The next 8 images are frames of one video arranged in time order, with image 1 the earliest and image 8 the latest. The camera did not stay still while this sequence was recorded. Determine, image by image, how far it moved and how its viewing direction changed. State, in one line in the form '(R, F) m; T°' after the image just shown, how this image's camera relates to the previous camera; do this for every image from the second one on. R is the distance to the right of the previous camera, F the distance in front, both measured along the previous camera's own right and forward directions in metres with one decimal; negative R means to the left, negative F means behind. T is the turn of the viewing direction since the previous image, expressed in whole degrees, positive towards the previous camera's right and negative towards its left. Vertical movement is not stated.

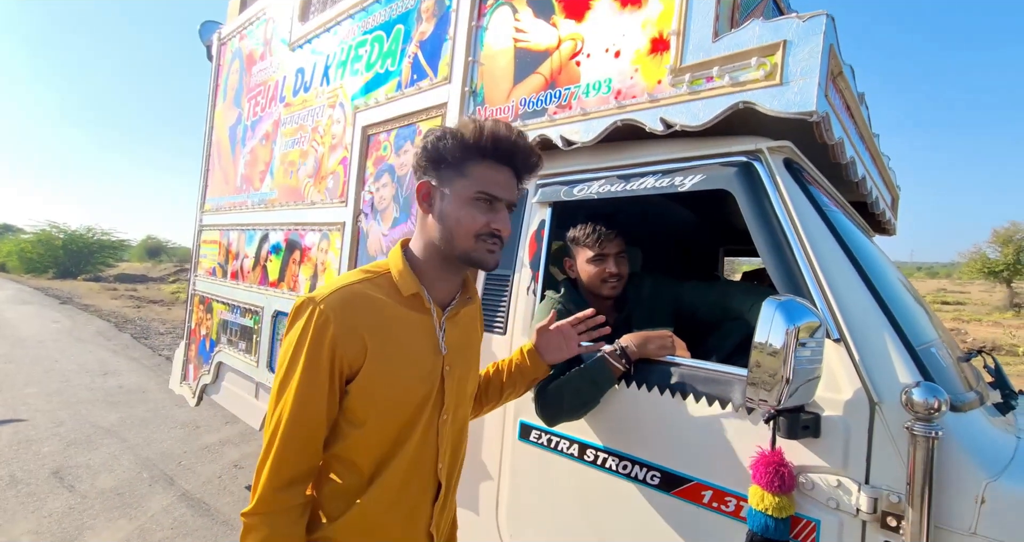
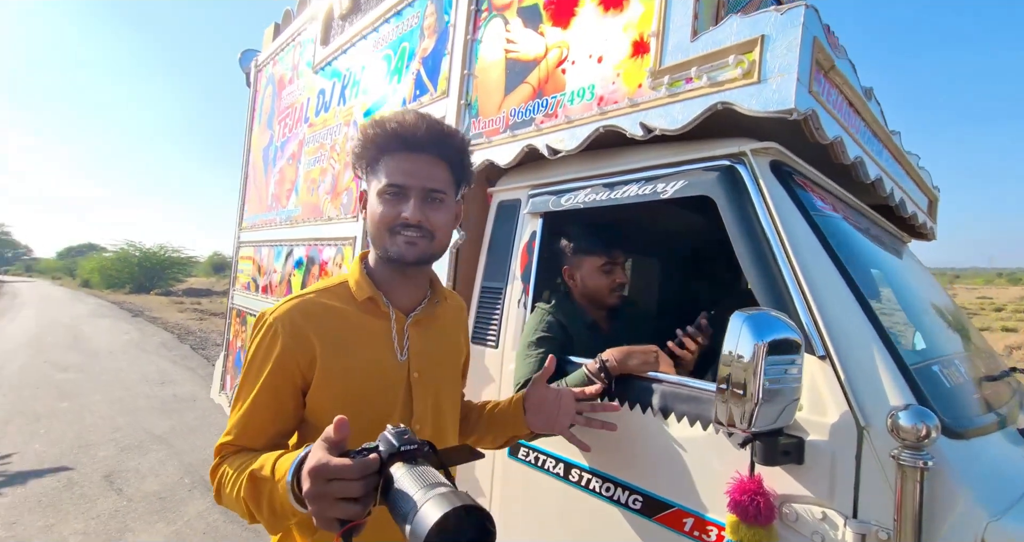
(+0.3, 0.0) m; -5°
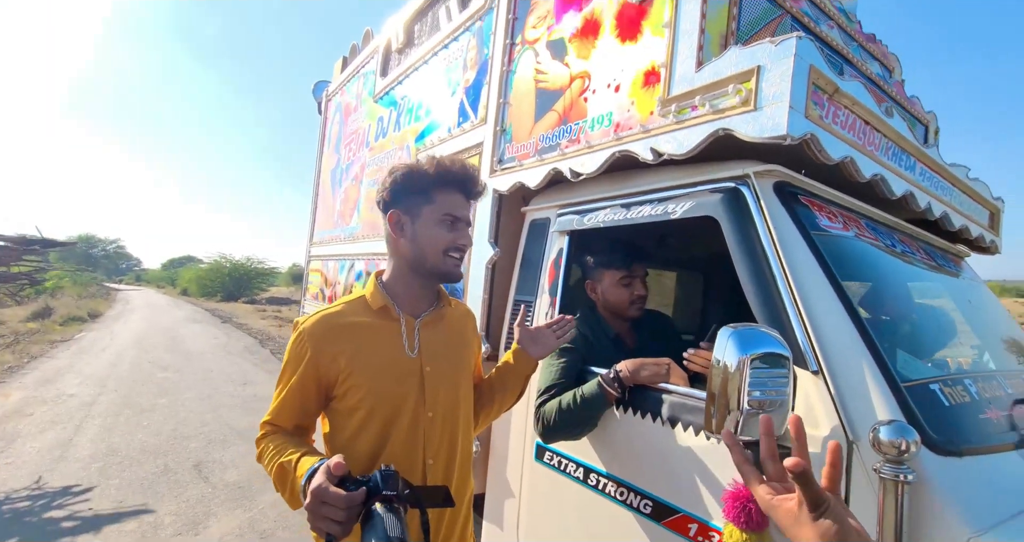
(+0.2, -0.2) m; -7°
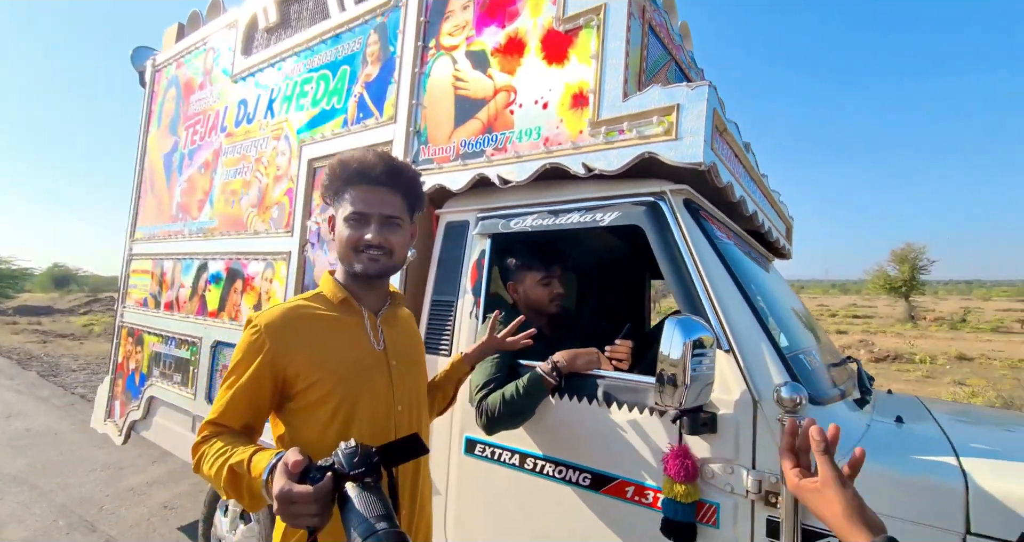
(-0.5, 0.0) m; +19°
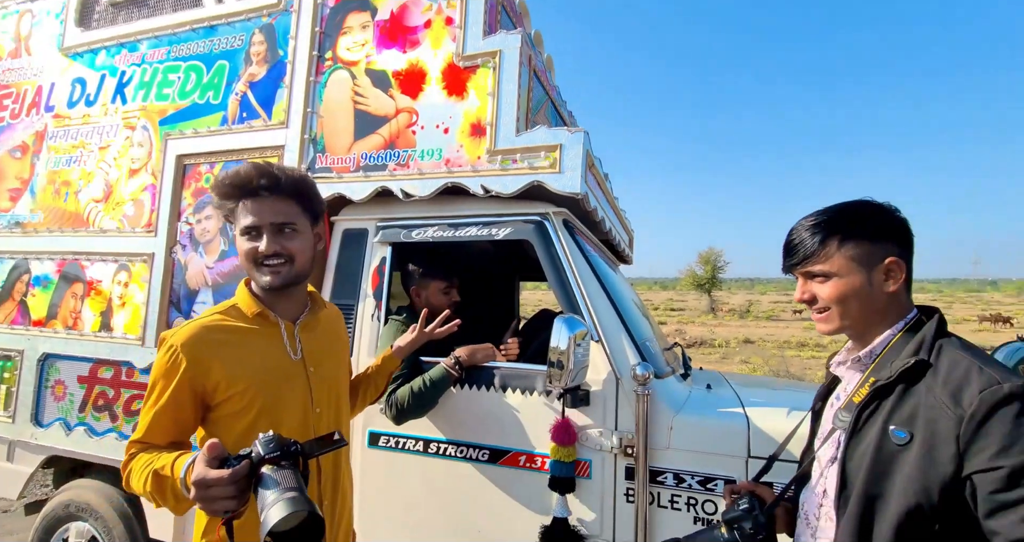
(-0.3, -0.3) m; +17°
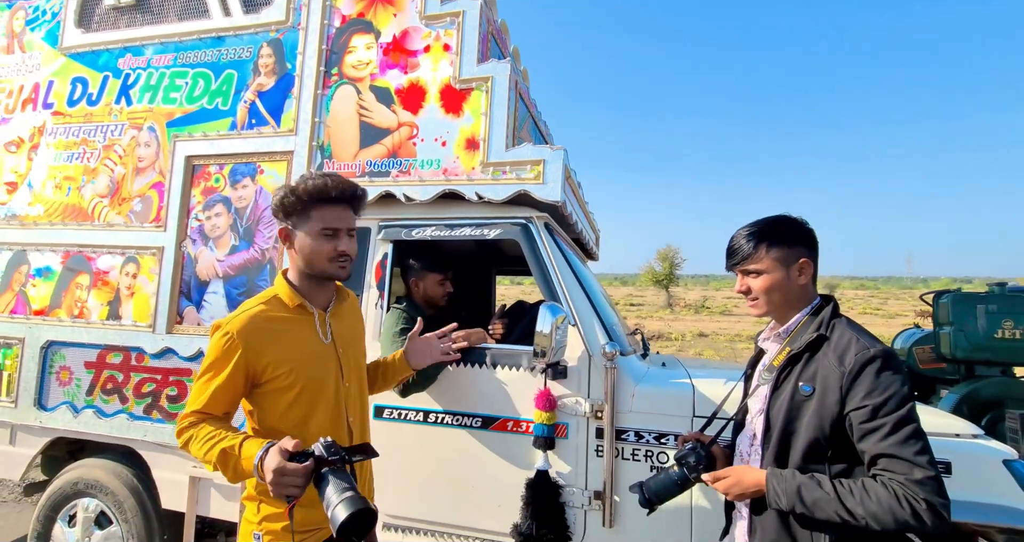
(-0.2, -0.4) m; +4°
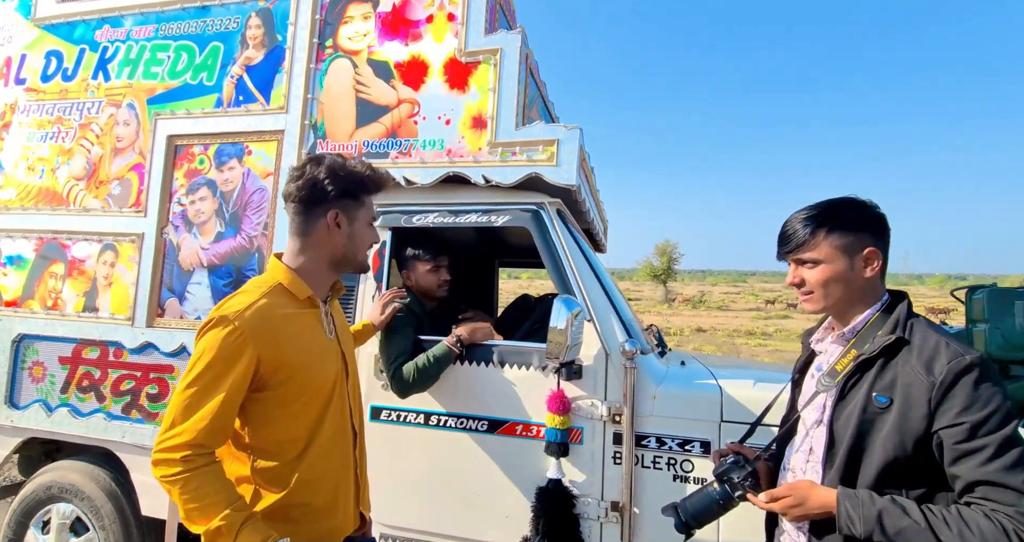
(-0.1, +0.2) m; 0°
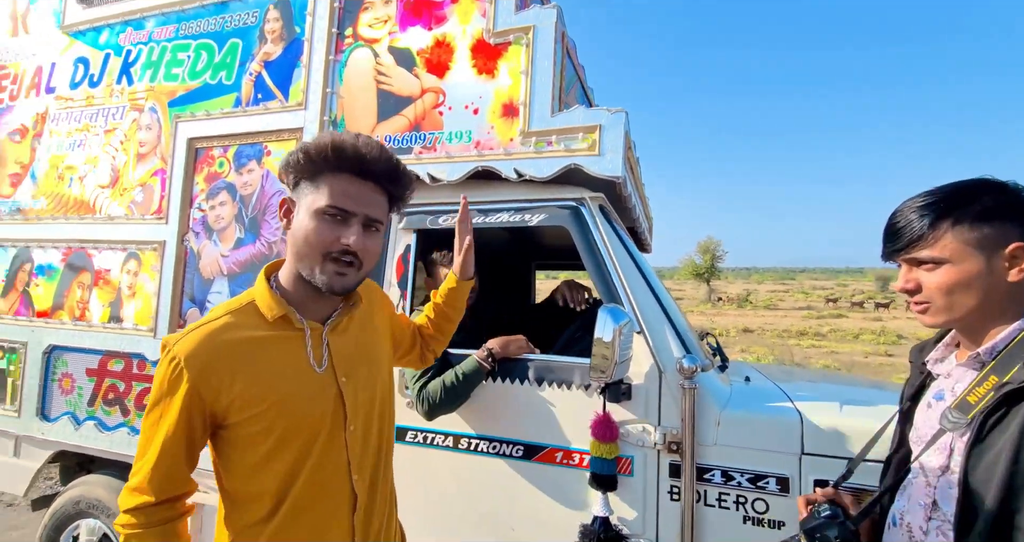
(0.0, +0.3) m; -4°
